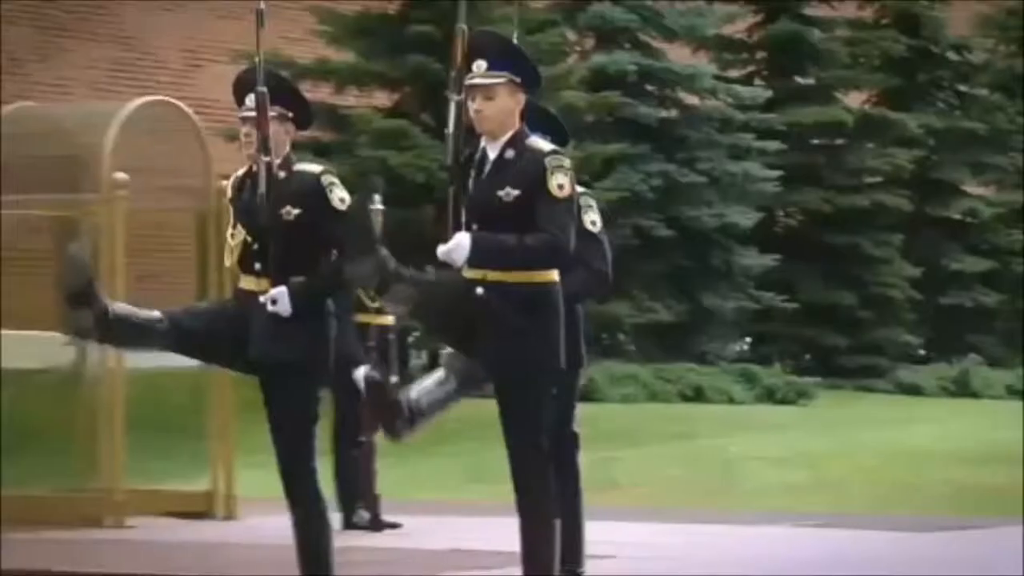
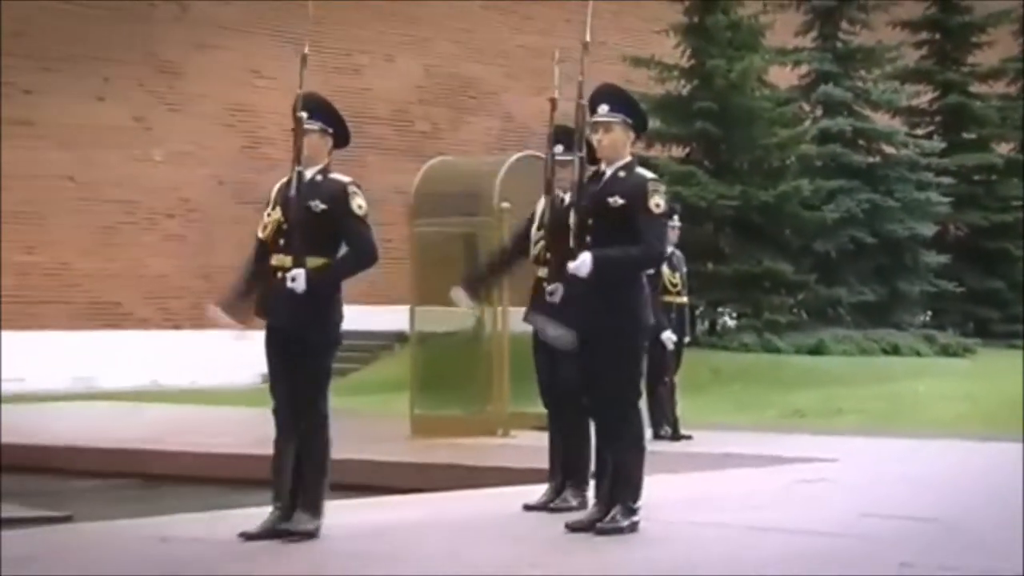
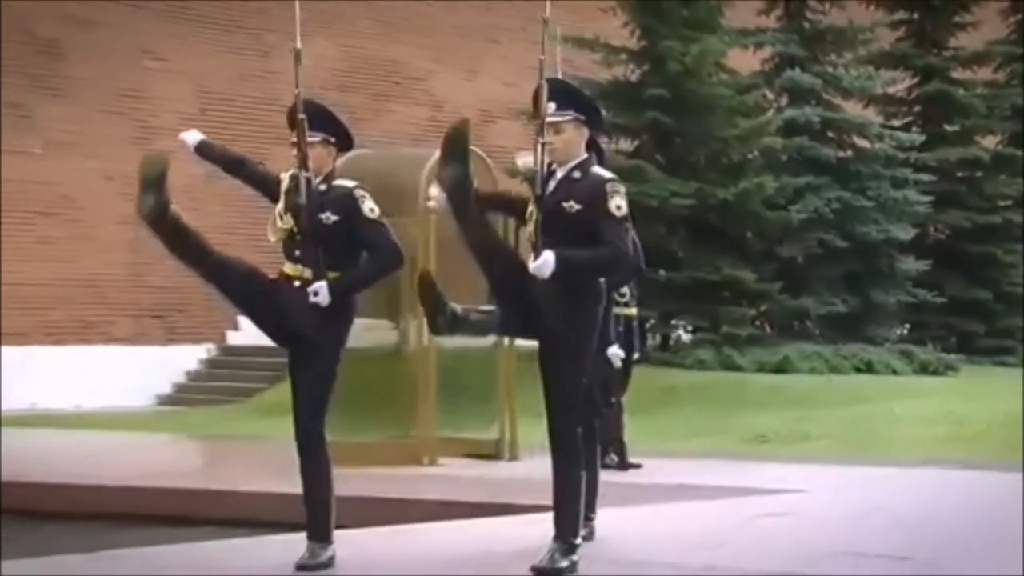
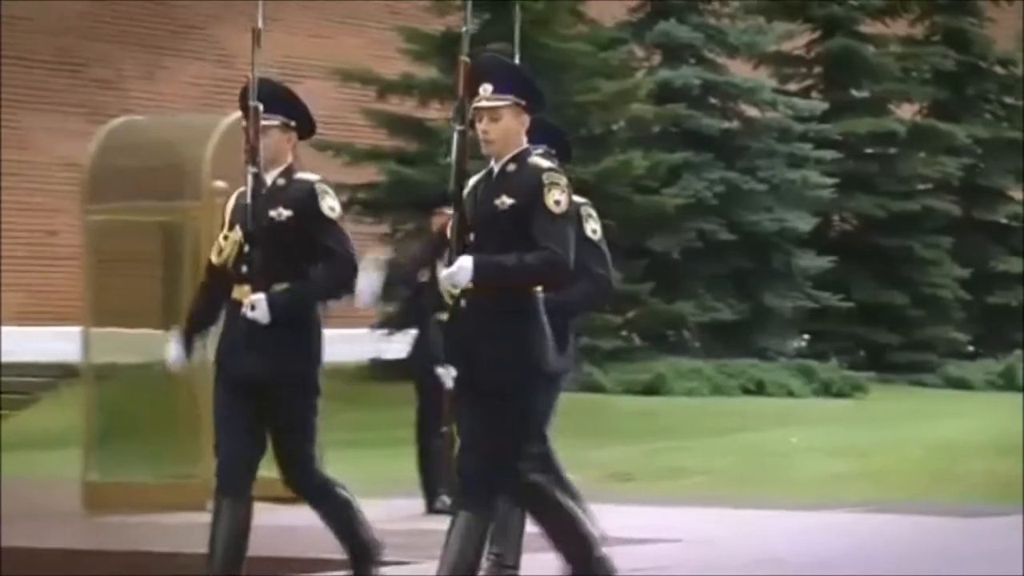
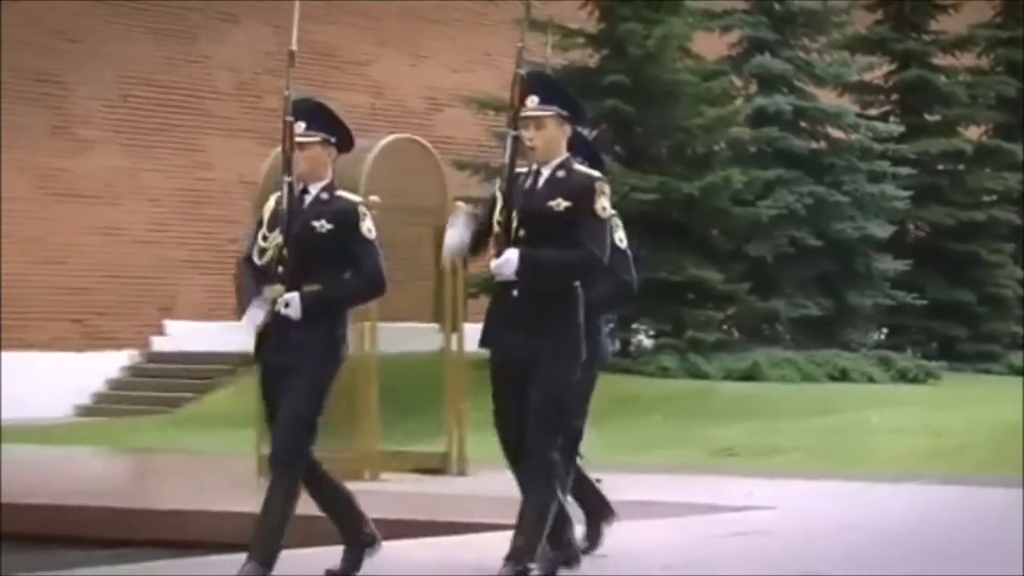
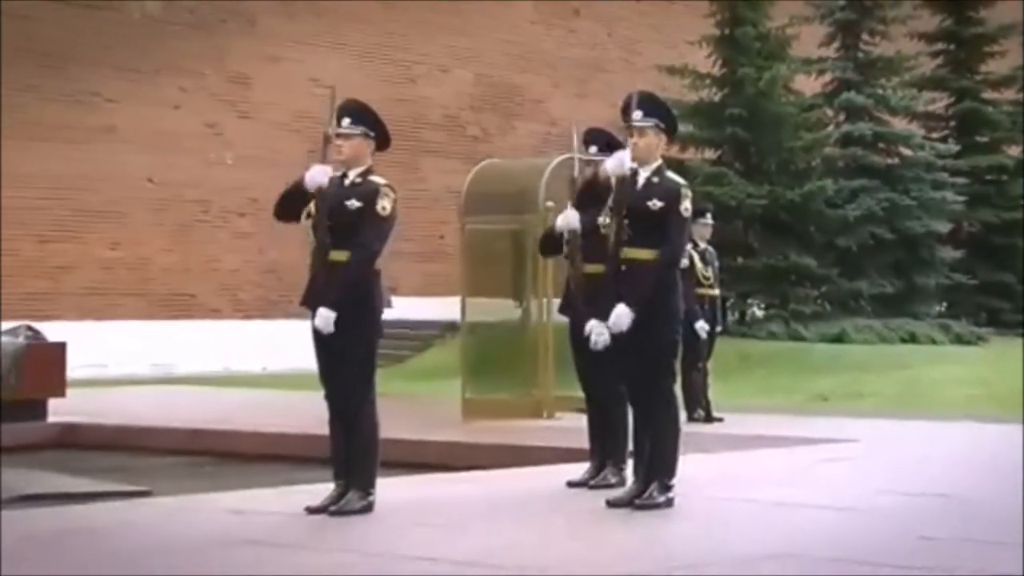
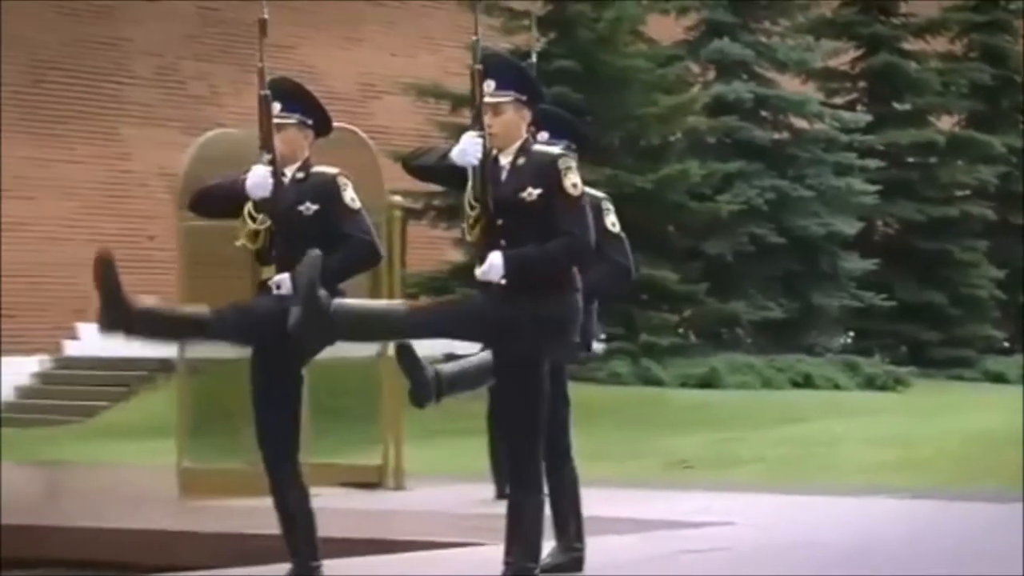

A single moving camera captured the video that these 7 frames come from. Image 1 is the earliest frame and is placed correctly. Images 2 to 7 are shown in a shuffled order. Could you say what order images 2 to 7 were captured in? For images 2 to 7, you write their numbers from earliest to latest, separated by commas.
4, 7, 5, 3, 2, 6
